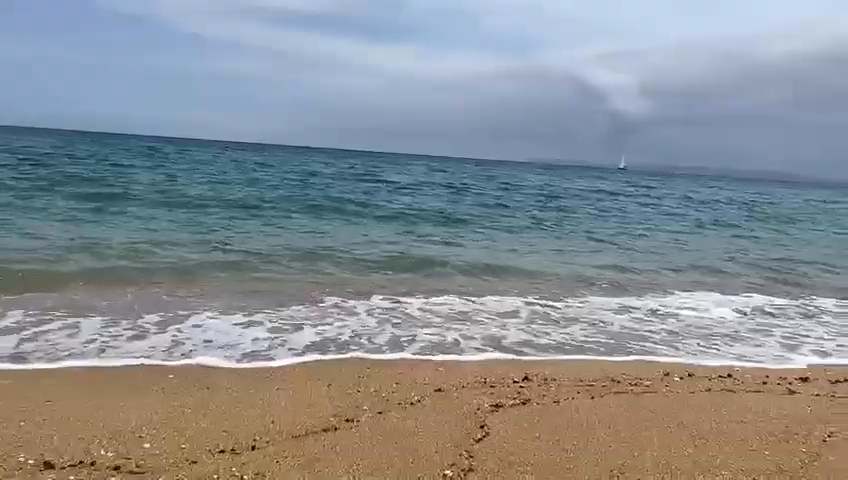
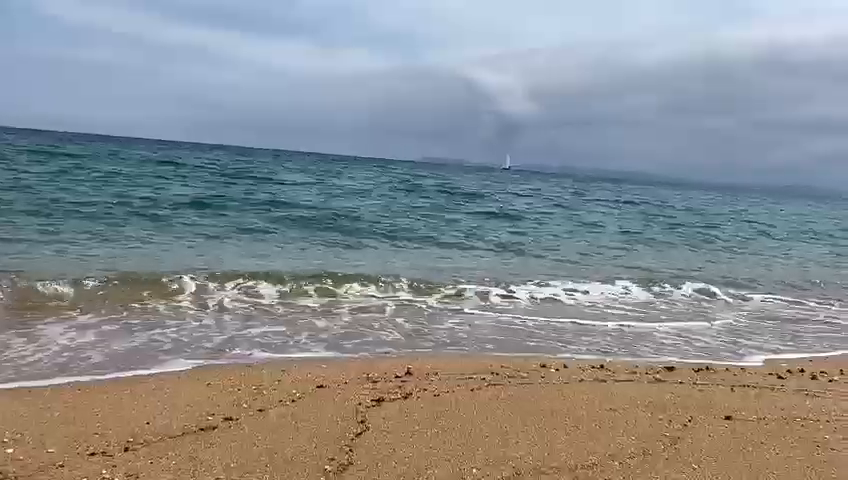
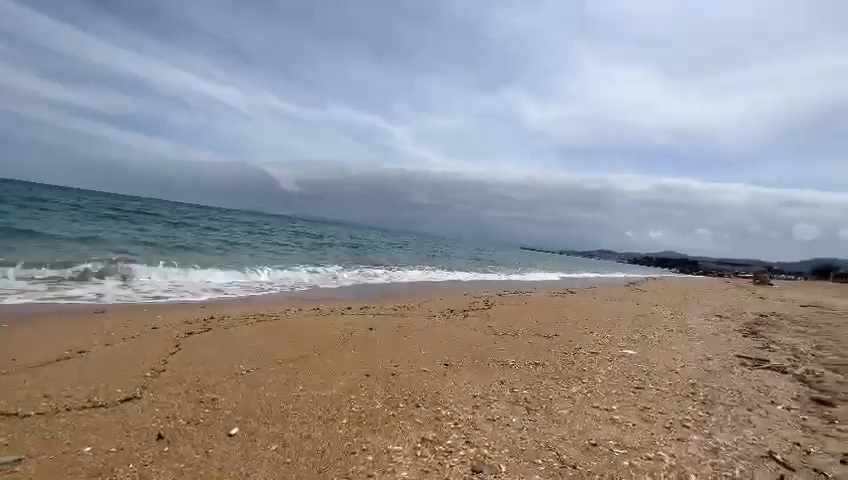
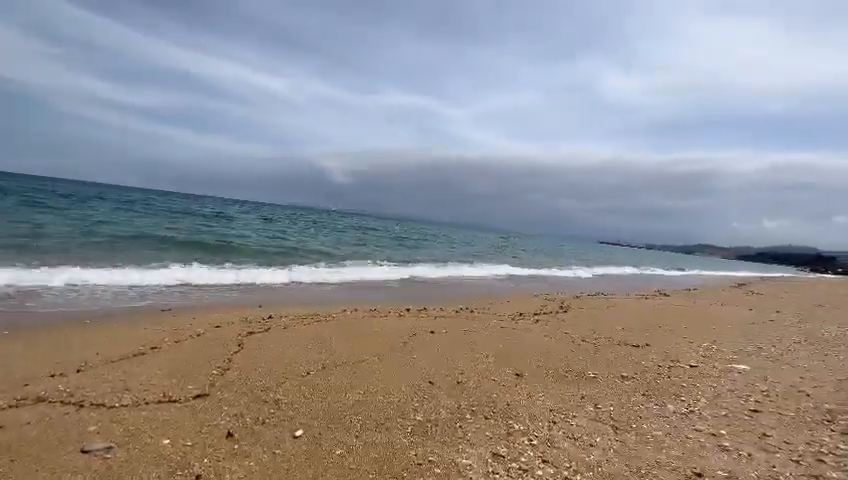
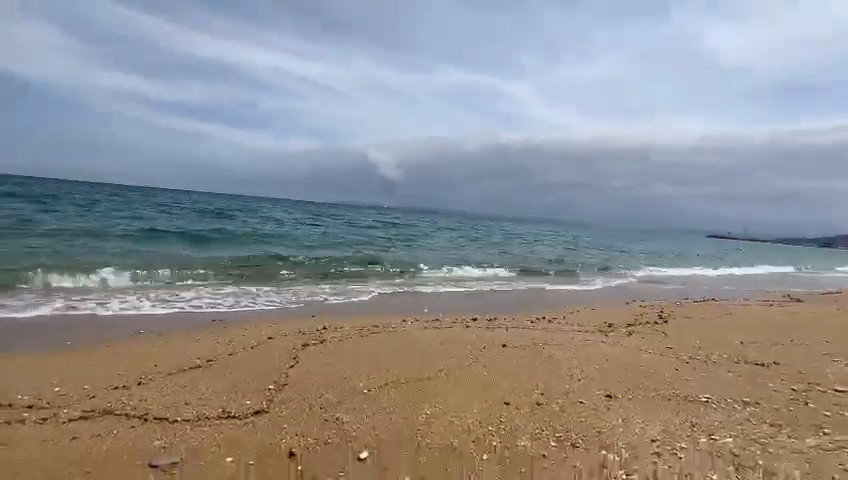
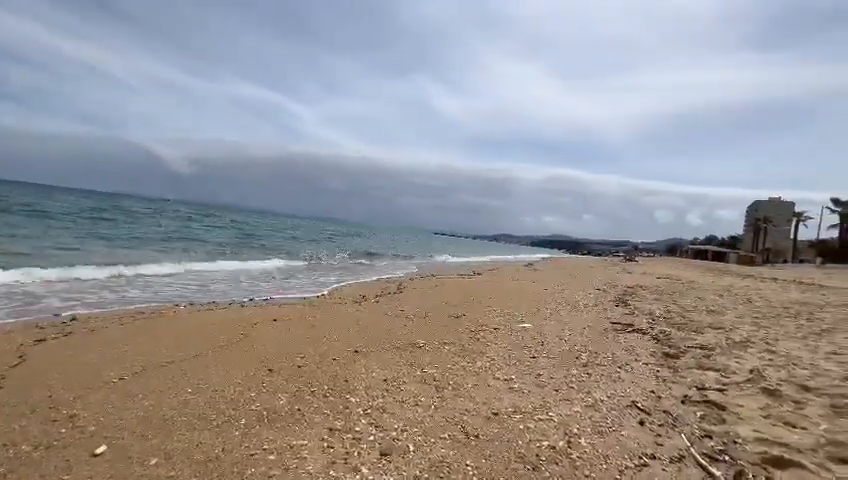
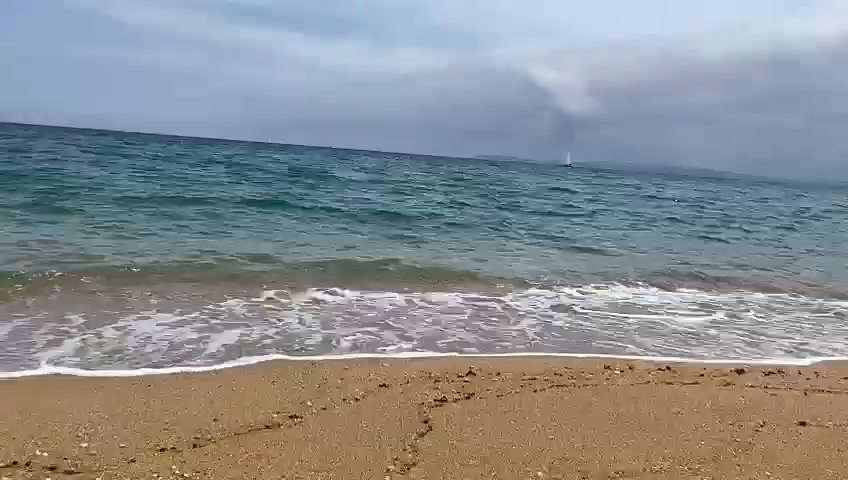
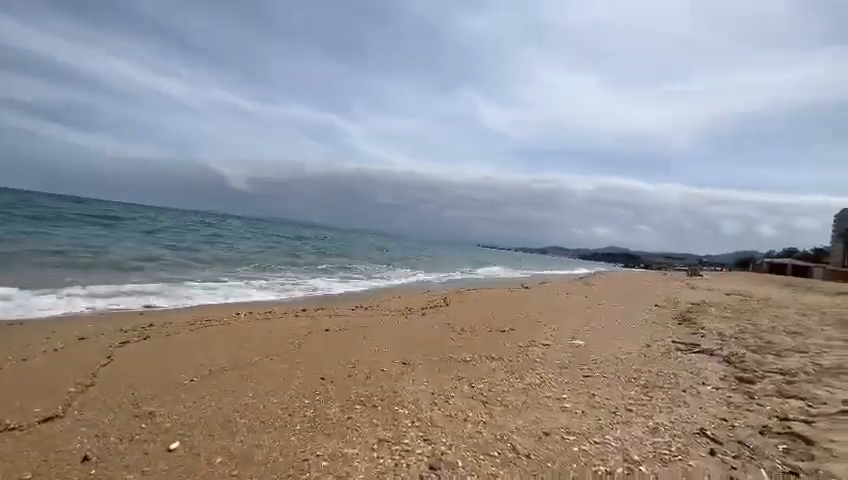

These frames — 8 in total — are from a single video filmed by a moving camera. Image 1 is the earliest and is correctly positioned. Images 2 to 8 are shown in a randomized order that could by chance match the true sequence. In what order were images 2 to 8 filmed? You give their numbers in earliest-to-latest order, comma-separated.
7, 2, 5, 4, 3, 8, 6
